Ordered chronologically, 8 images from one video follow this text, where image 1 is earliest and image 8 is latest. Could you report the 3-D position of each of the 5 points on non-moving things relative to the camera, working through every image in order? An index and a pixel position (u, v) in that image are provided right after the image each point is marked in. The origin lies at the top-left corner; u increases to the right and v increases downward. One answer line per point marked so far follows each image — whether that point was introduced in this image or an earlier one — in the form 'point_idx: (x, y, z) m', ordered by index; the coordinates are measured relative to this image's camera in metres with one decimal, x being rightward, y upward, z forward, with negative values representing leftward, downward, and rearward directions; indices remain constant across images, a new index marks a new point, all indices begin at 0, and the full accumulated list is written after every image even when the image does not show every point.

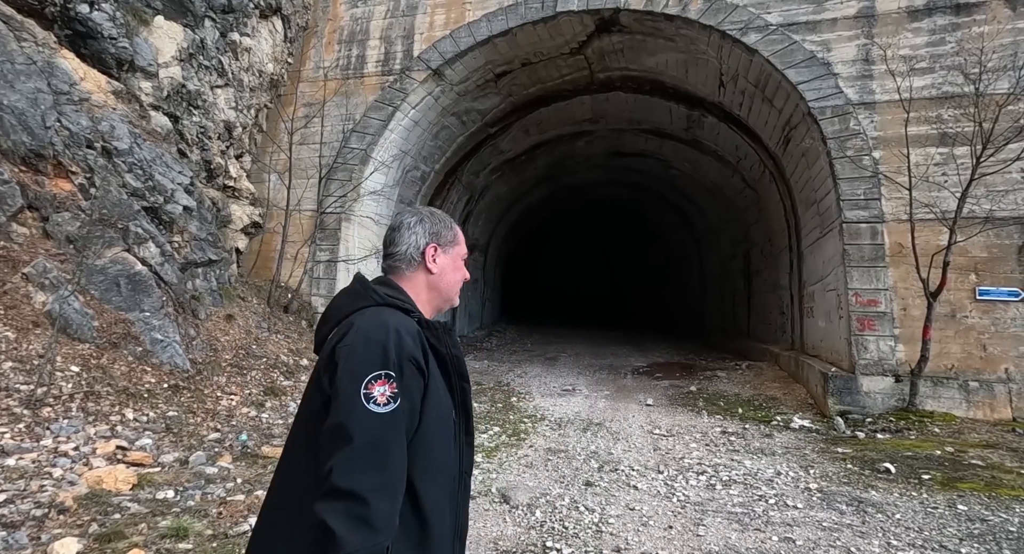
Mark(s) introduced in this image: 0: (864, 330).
0: (+3.9, -0.6, +5.8) m
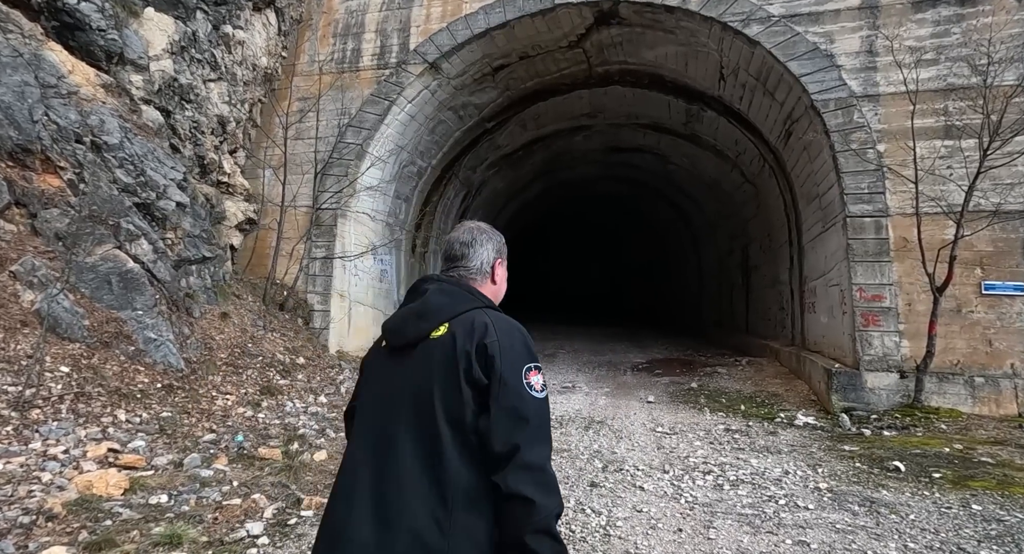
0: (+3.9, -0.5, +5.7) m
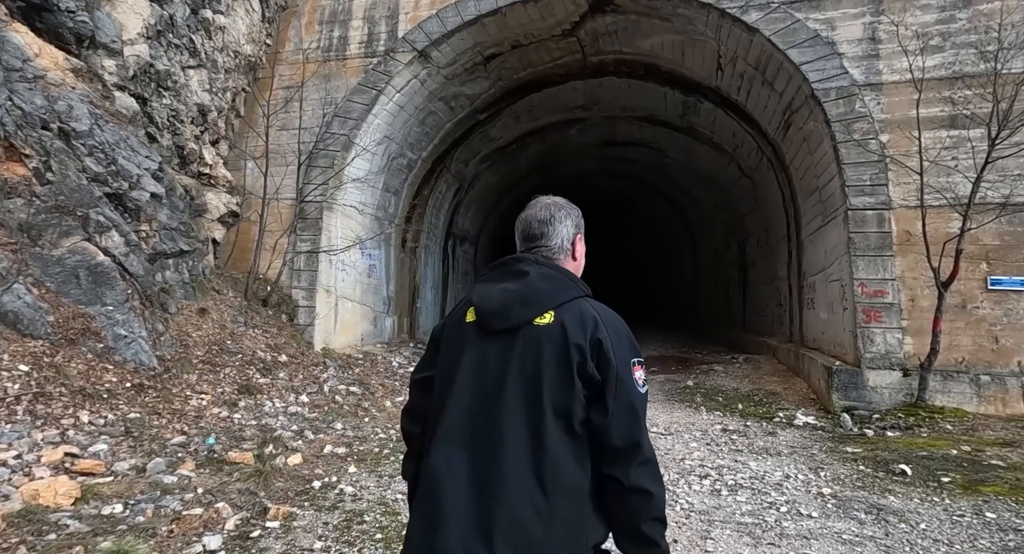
0: (+3.8, -0.5, +5.5) m
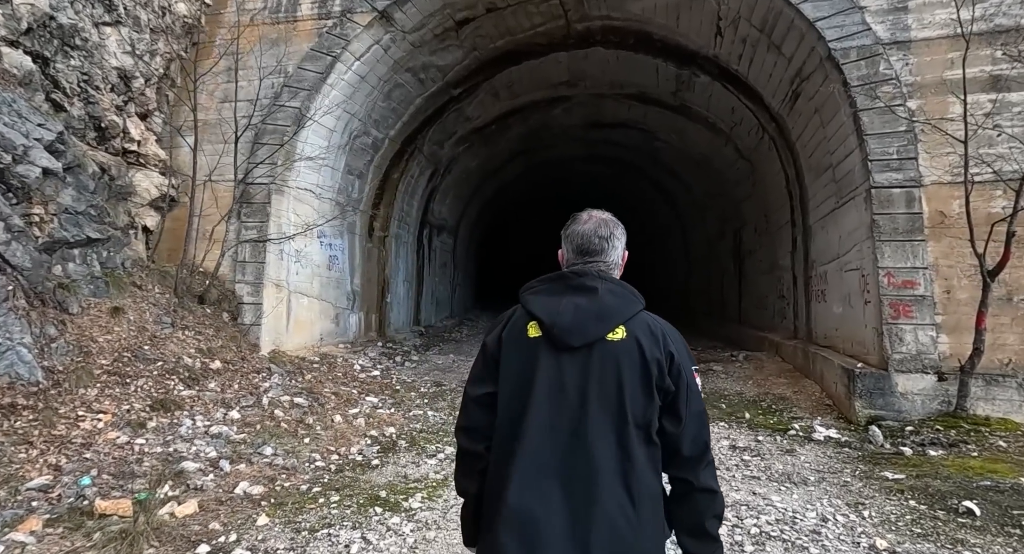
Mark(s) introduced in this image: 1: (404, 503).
0: (+3.5, -0.4, +4.8) m
1: (-0.7, -1.4, +3.3) m
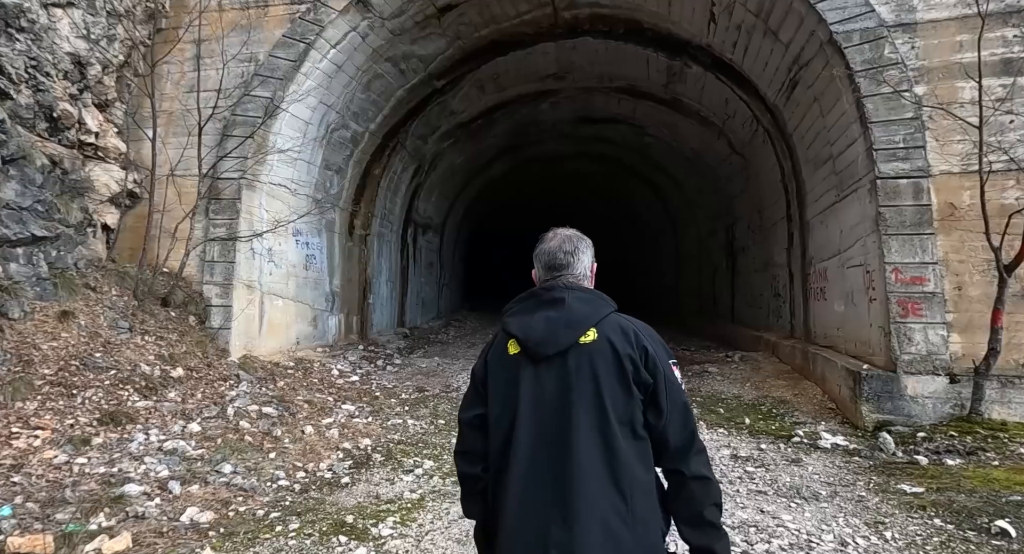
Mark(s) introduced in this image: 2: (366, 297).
0: (+3.4, -0.3, +4.5) m
1: (-0.8, -1.4, +2.9) m
2: (-2.6, -0.4, +9.3) m
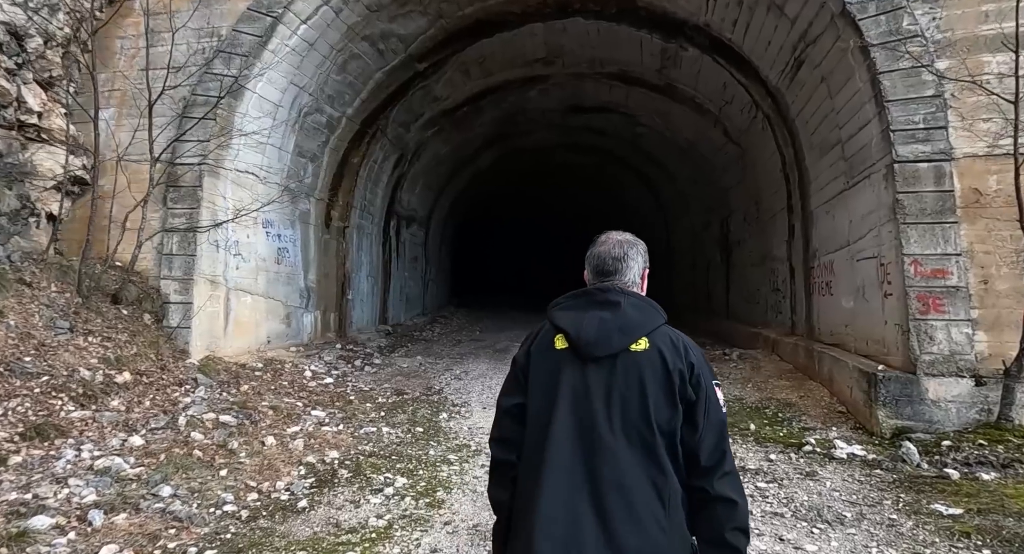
0: (+3.2, -0.3, +4.1) m
1: (-0.9, -1.3, +2.4) m
2: (-2.8, -0.3, +8.8) m
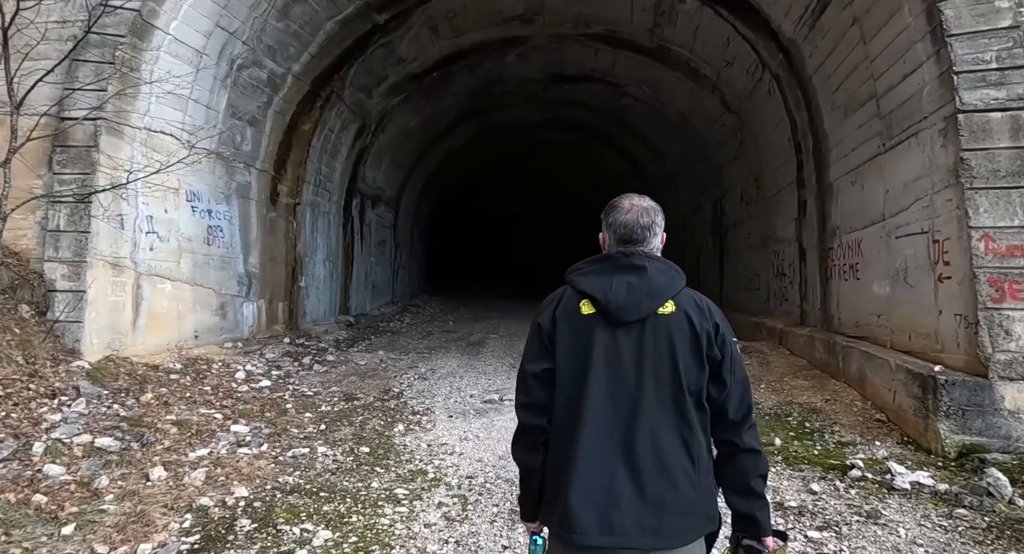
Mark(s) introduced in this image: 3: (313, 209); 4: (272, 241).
0: (+3.0, -0.1, +3.3) m
1: (-1.0, -1.3, +1.5) m
2: (-3.2, 0.0, +7.8) m
3: (-3.1, +1.0, +8.2) m
4: (-3.3, +0.5, +7.2) m
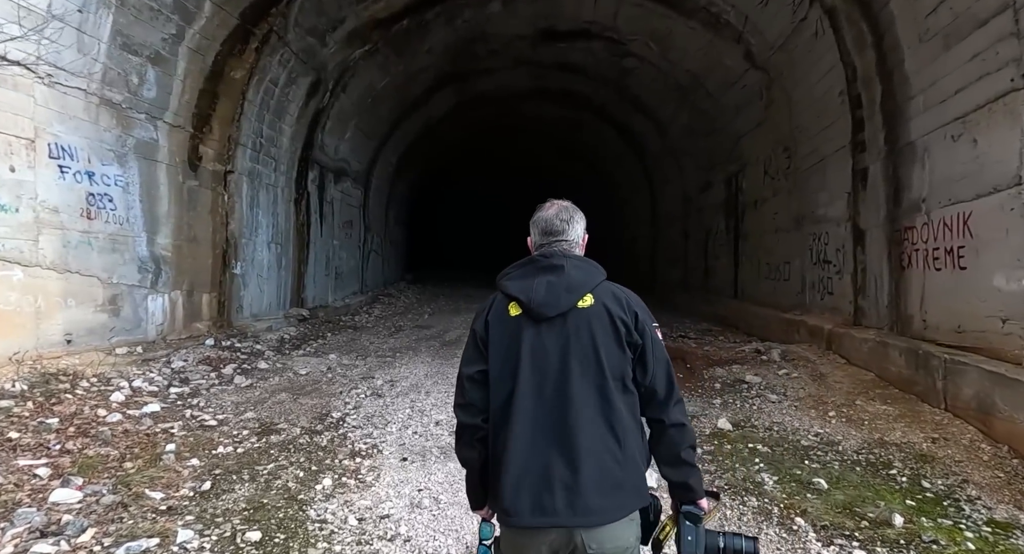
0: (+2.9, -0.1, +1.9) m
1: (-1.0, -1.2, +0.1) m
2: (-3.4, +0.1, +6.3) m
3: (-3.3, +1.2, +6.7) m
4: (-3.5, +0.7, +5.7) m
